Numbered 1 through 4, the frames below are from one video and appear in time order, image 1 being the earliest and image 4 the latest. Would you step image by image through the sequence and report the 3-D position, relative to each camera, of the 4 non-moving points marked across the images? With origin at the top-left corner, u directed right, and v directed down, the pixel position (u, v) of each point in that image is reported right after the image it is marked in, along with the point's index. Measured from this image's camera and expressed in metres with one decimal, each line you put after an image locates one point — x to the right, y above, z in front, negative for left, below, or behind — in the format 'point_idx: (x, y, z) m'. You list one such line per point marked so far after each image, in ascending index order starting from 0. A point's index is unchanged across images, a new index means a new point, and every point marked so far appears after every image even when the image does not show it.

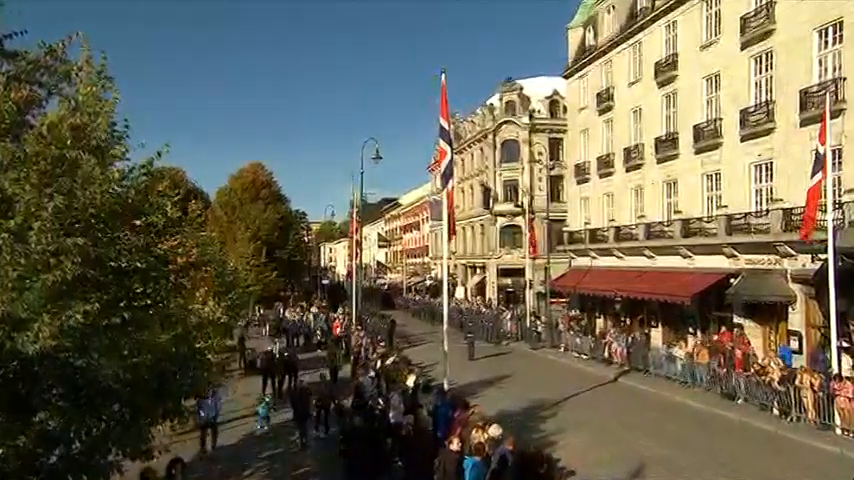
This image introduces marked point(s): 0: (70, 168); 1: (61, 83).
0: (-4.3, +0.8, +10.1) m
1: (-4.8, +2.0, +10.9) m
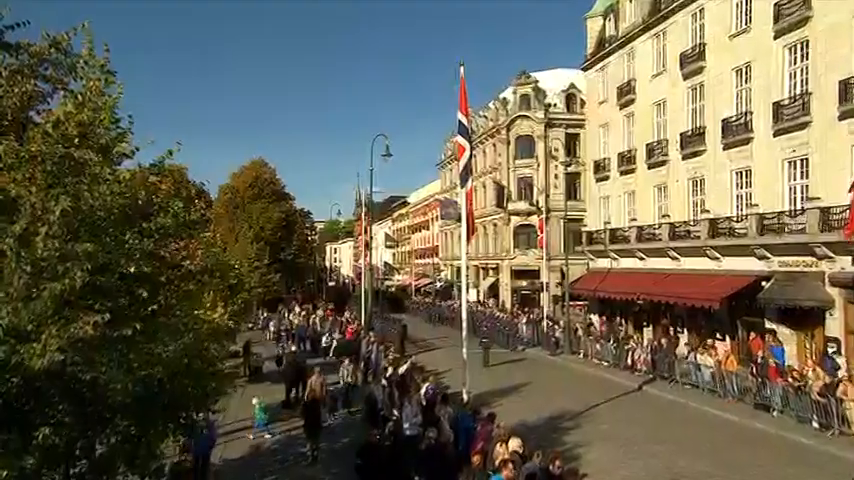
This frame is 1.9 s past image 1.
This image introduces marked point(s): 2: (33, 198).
0: (-3.9, +0.8, +9.4) m
1: (-4.4, +2.0, +10.2) m
2: (-4.2, +0.4, +8.9) m
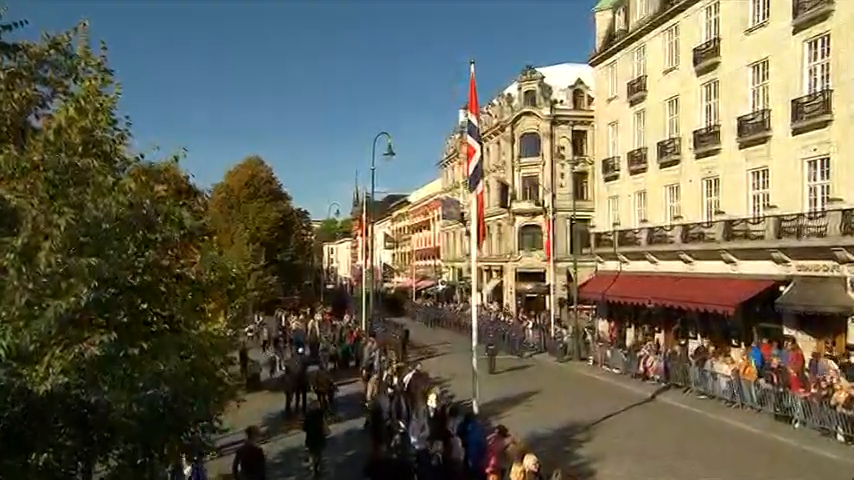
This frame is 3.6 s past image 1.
0: (-3.7, +0.6, +8.8) m
1: (-4.2, +1.9, +9.6) m
2: (-3.9, +0.3, +8.3) m
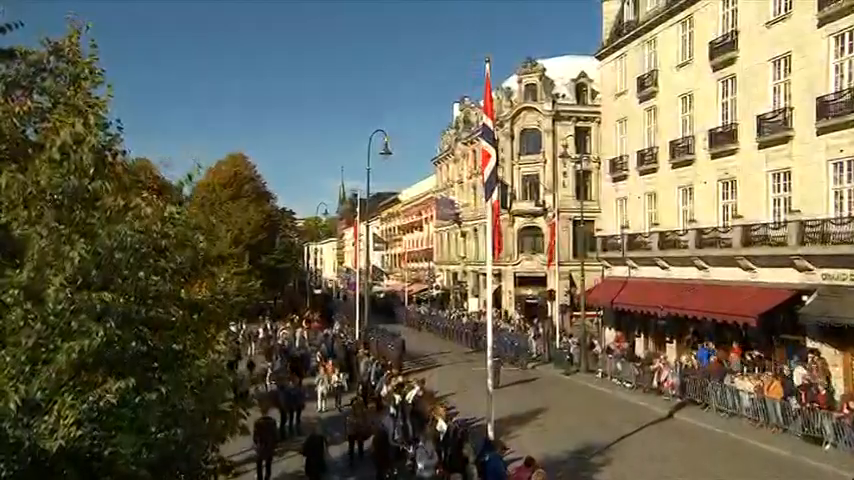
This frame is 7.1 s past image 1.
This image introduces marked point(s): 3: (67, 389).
0: (-3.2, +0.4, +7.8) m
1: (-3.7, +1.6, +8.5) m
2: (-3.4, 0.0, +7.3) m
3: (-3.1, -1.3, +7.2) m
